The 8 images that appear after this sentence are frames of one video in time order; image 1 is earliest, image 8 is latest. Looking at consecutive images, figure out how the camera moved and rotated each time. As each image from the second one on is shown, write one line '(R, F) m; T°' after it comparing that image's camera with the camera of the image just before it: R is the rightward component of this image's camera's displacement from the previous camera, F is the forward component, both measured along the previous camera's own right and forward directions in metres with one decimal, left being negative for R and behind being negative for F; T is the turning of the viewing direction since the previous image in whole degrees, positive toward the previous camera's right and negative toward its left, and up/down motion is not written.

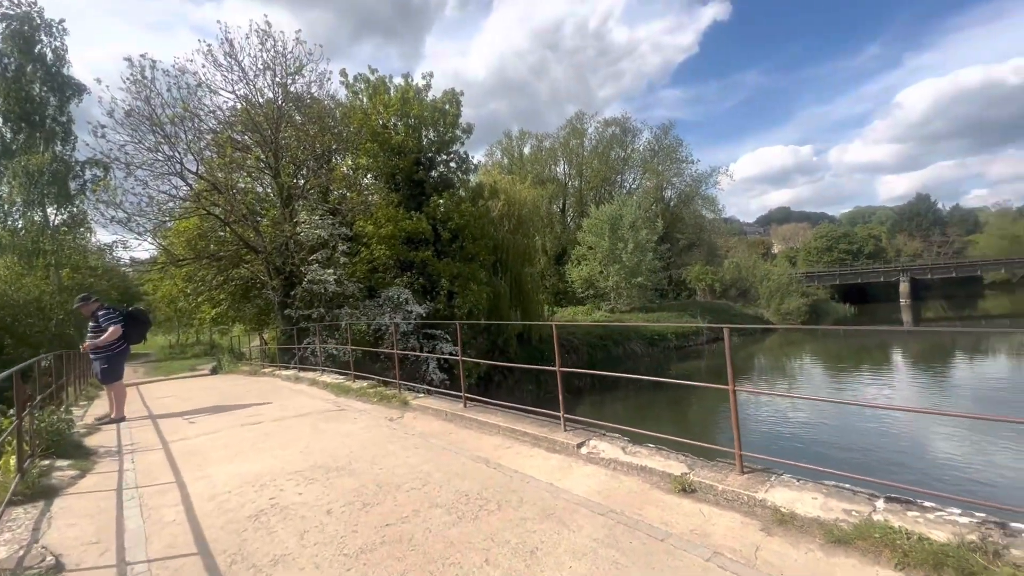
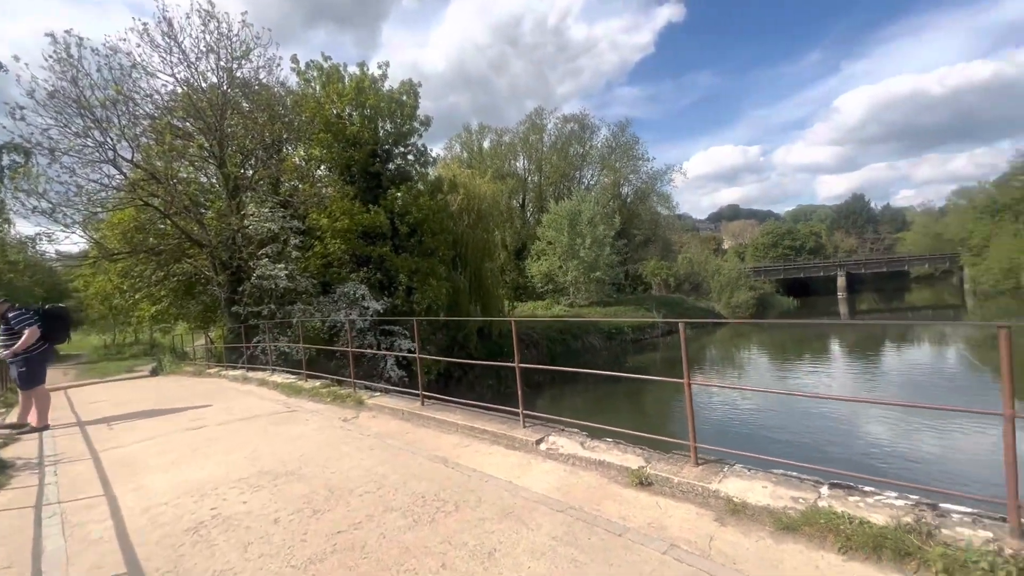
(0.0, 0.0) m; +5°
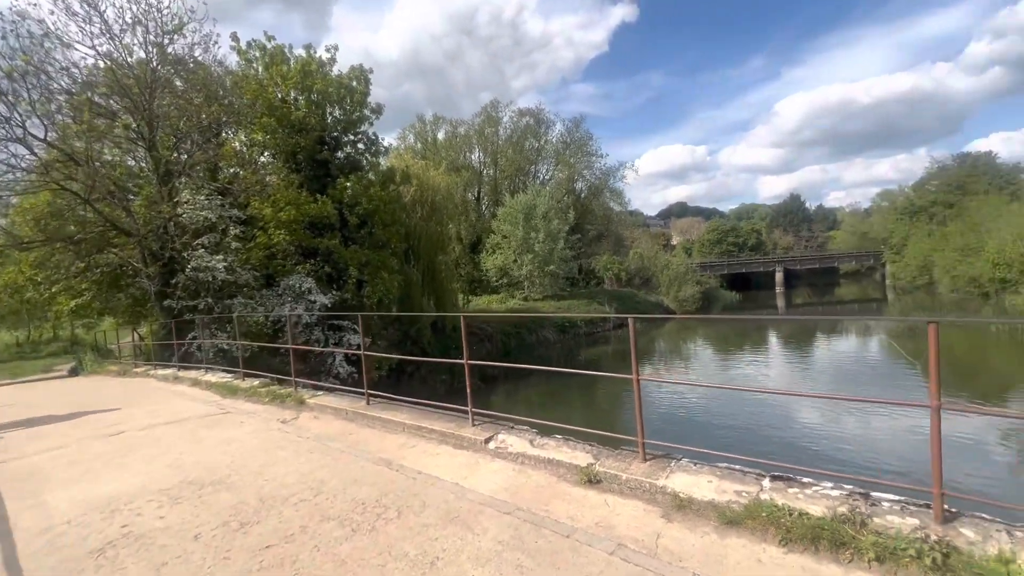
(0.0, +0.1) m; +5°
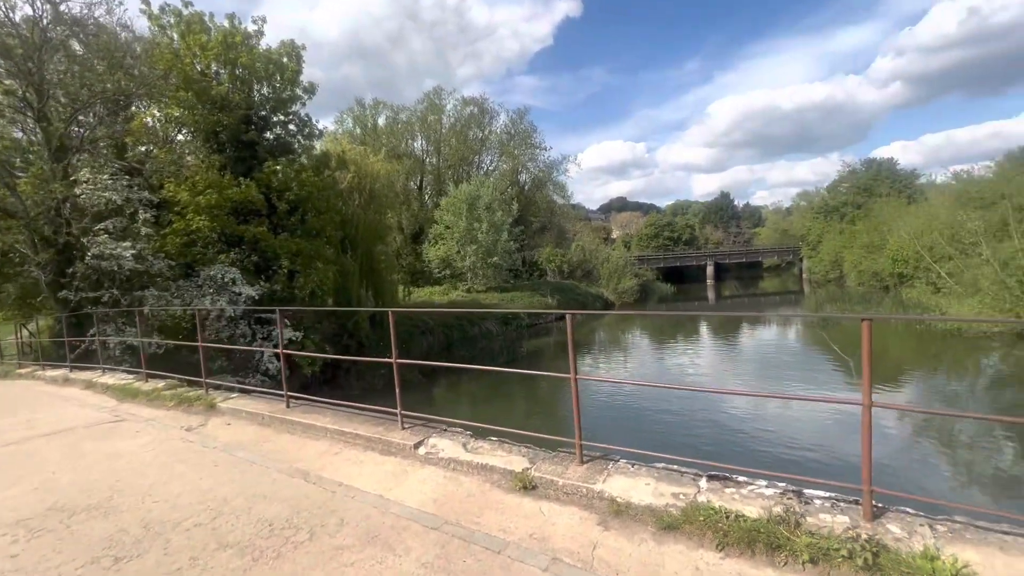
(+0.1, +0.2) m; +7°
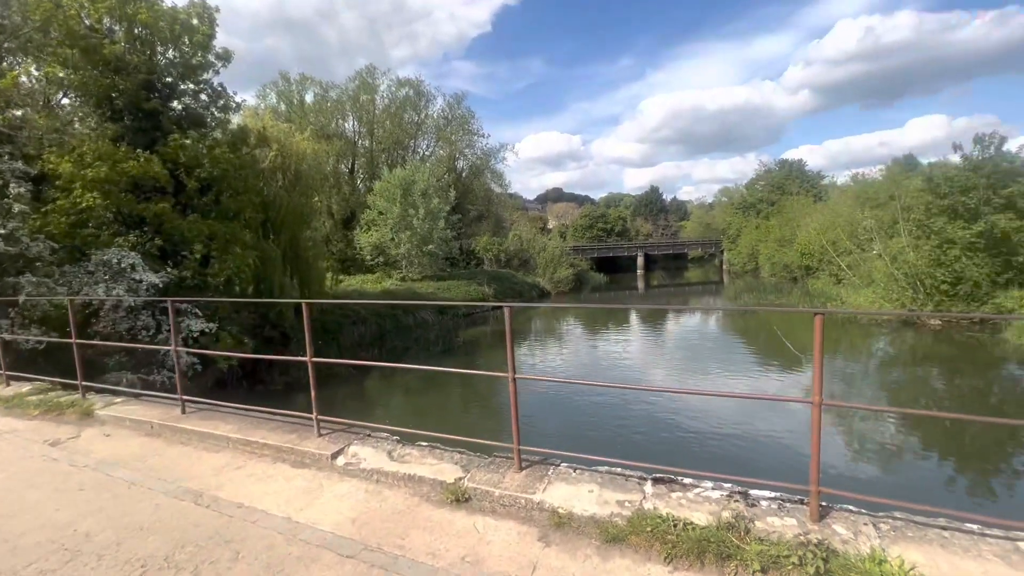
(0.0, +0.2) m; +8°
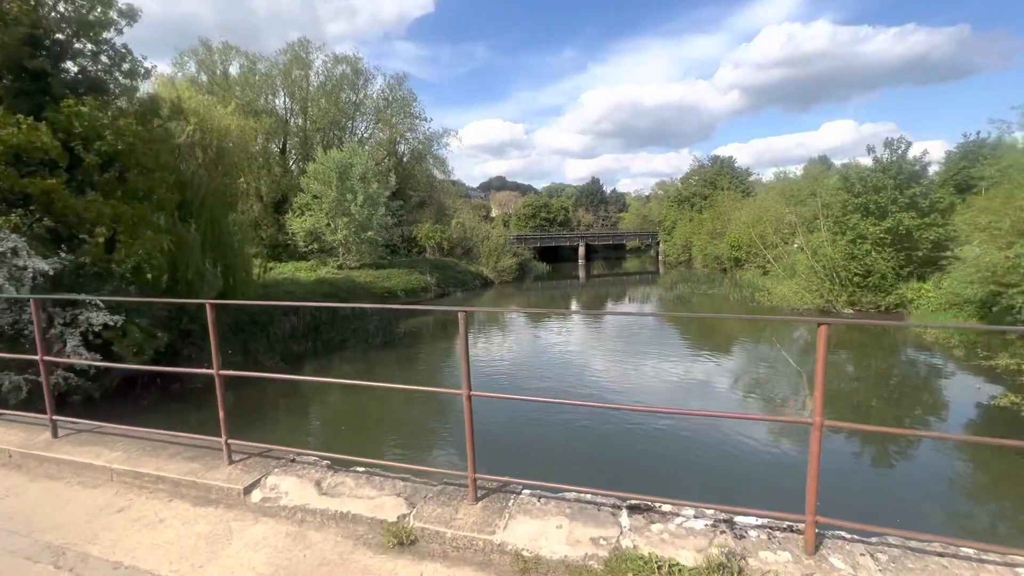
(0.0, +0.3) m; +7°
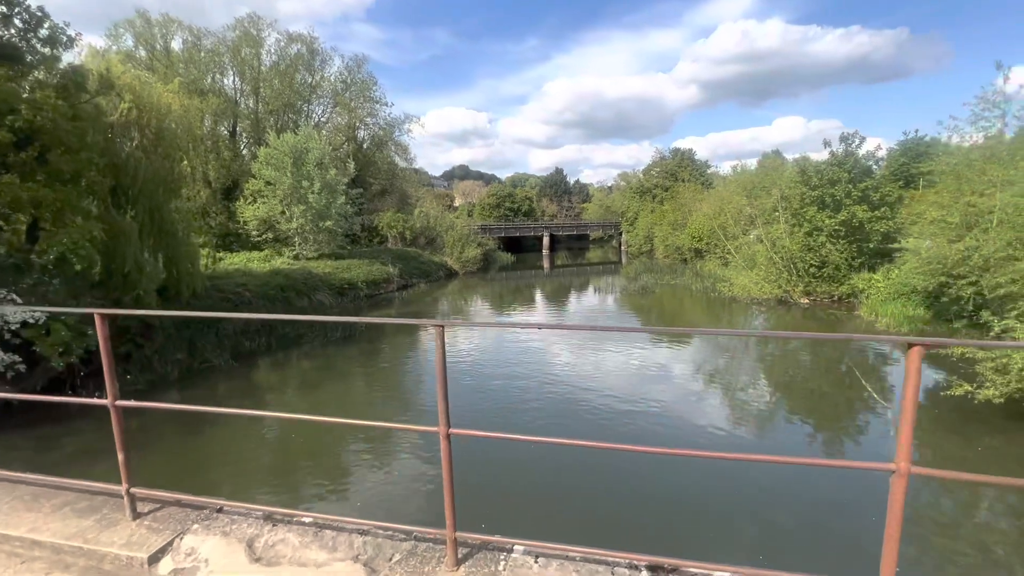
(-0.1, +0.3) m; +4°
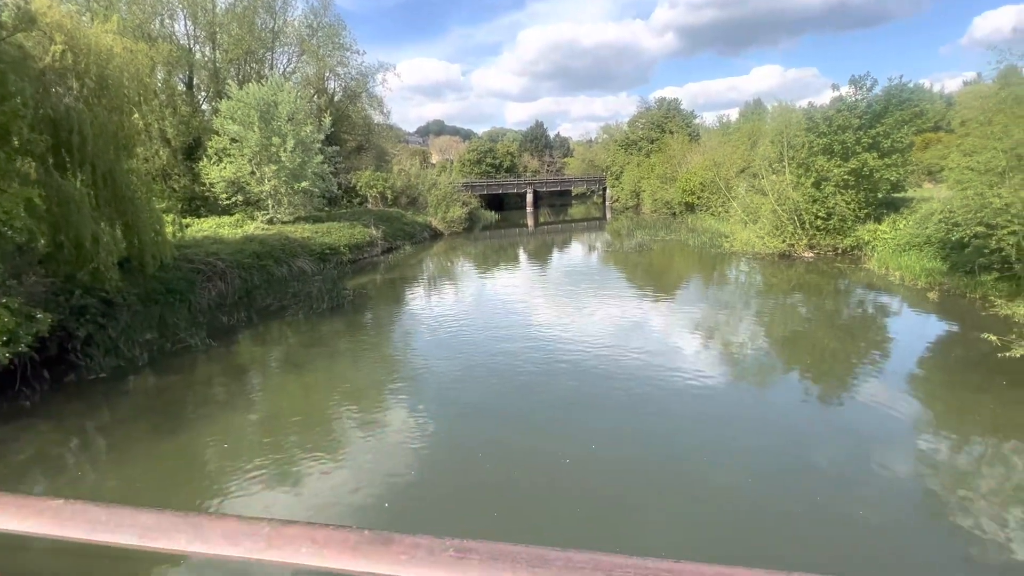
(-0.5, +0.9) m; +2°
